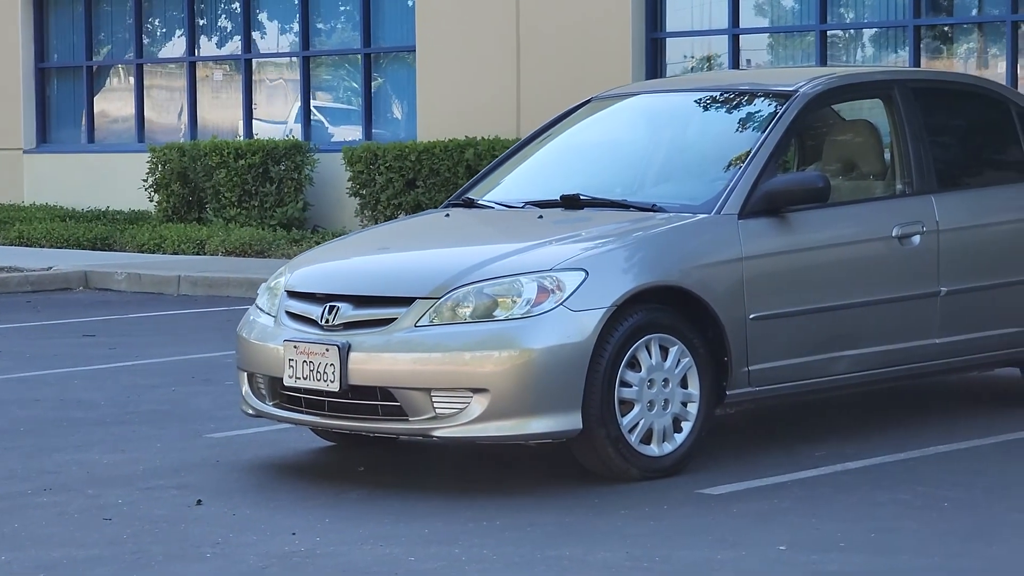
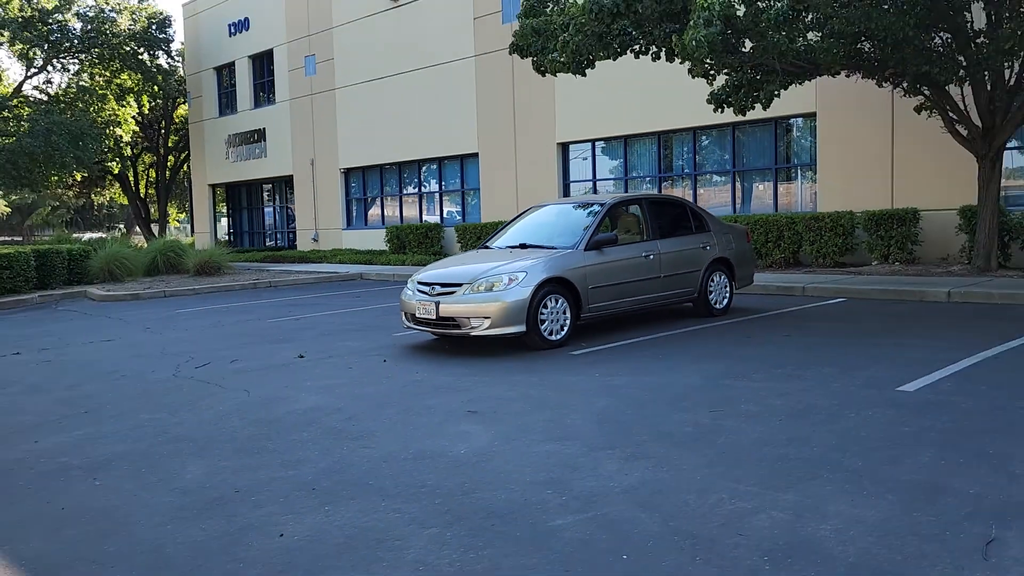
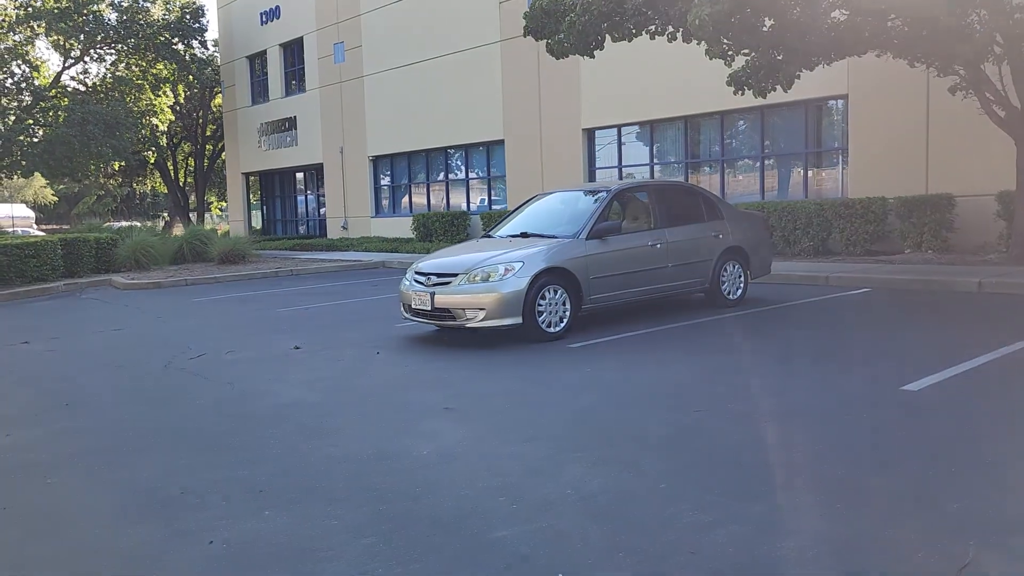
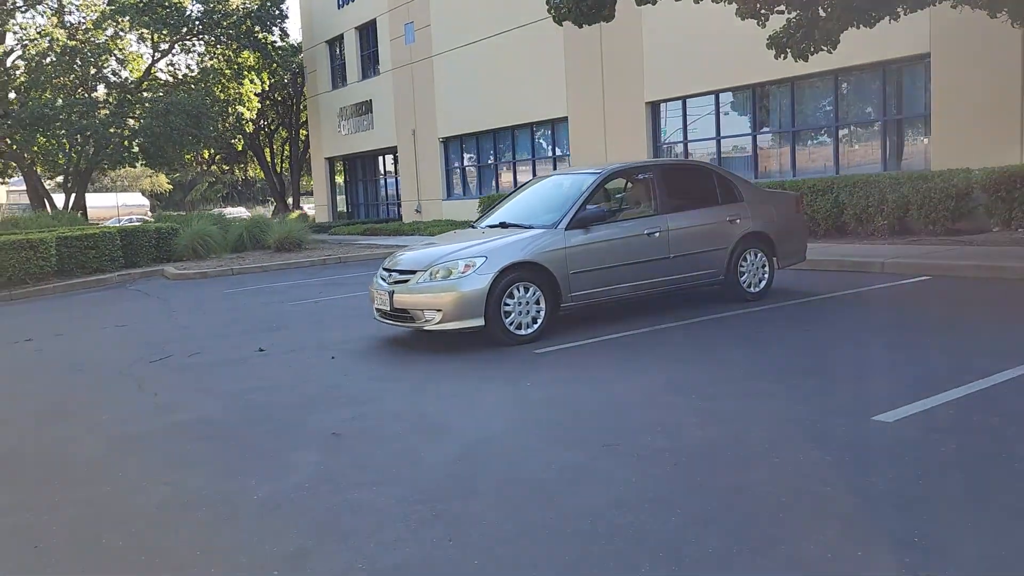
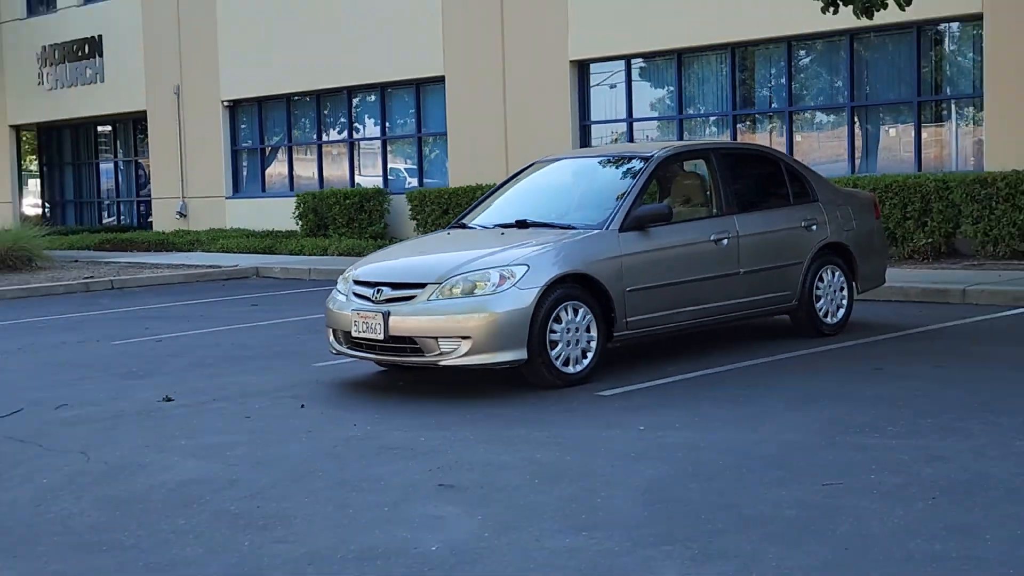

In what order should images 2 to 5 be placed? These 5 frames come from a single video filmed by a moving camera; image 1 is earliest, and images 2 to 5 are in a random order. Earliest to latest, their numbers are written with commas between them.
5, 2, 3, 4
